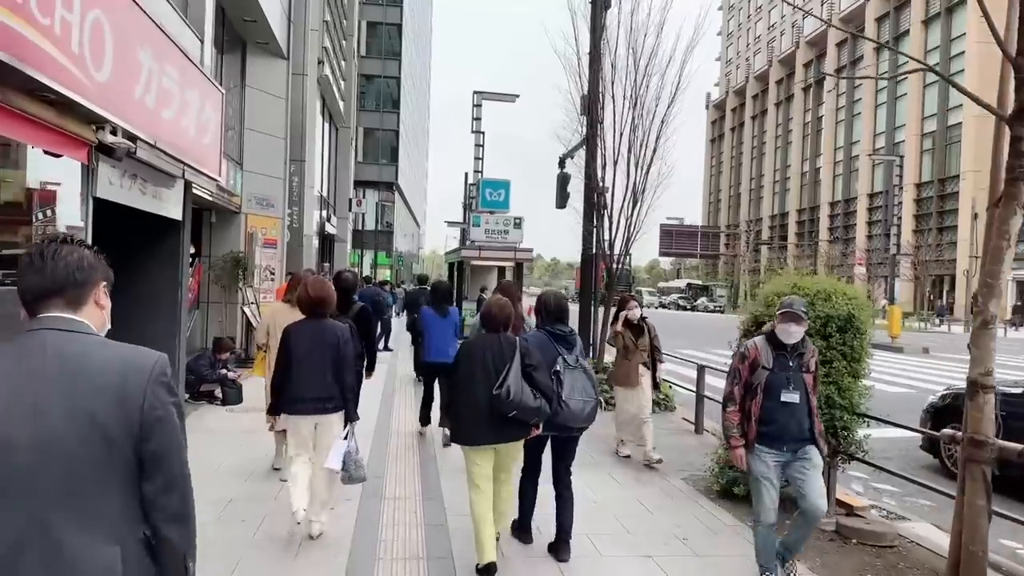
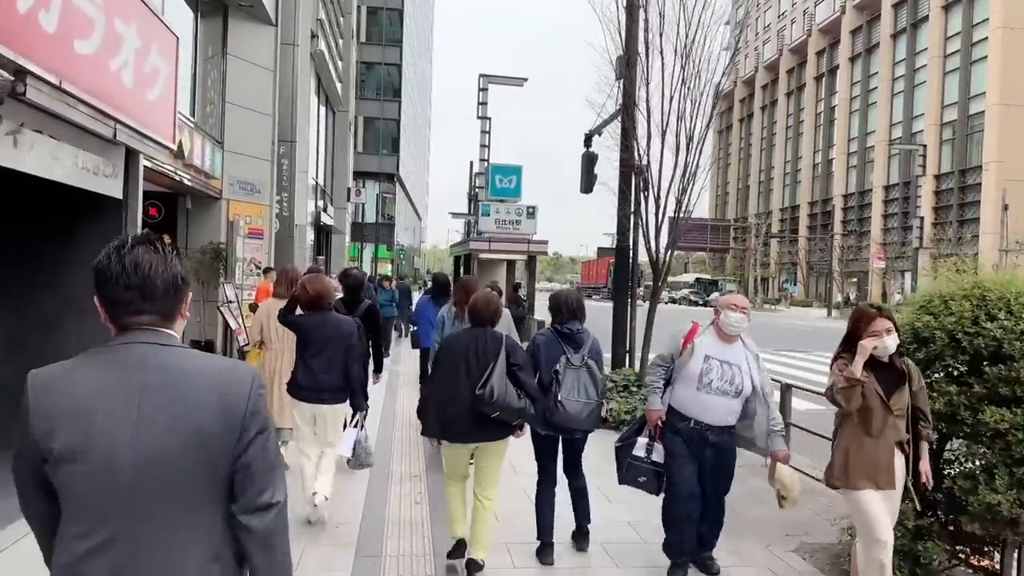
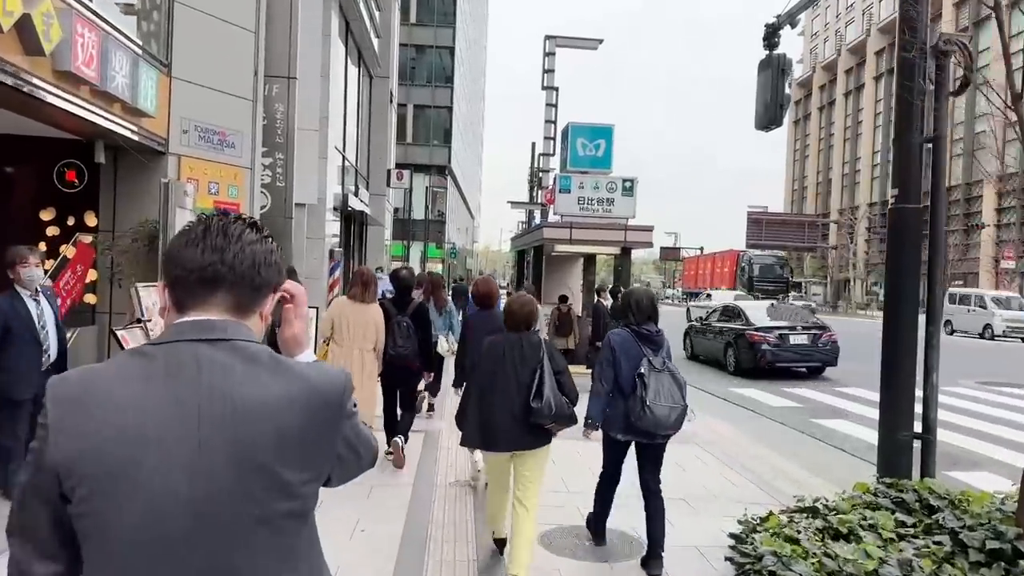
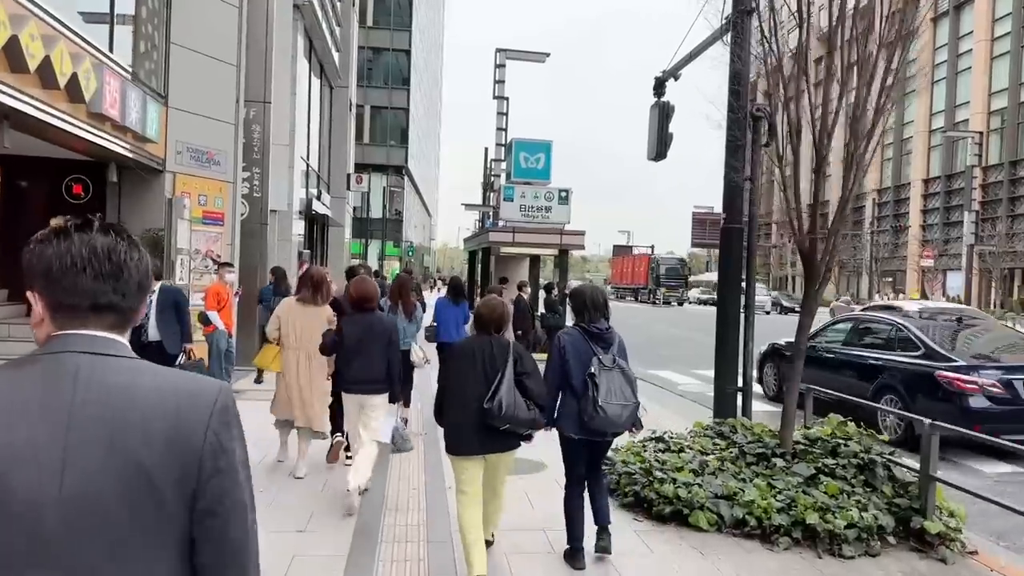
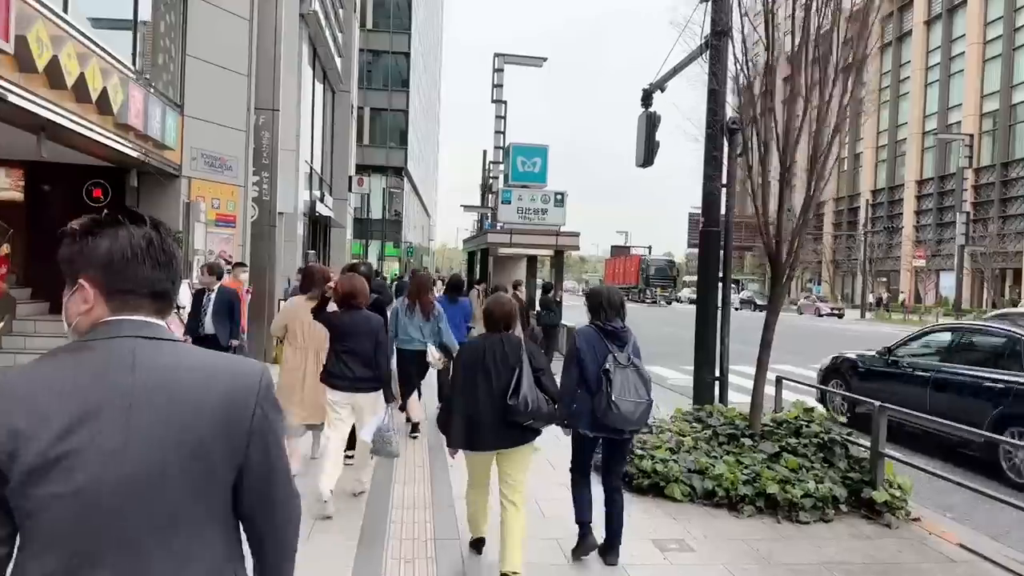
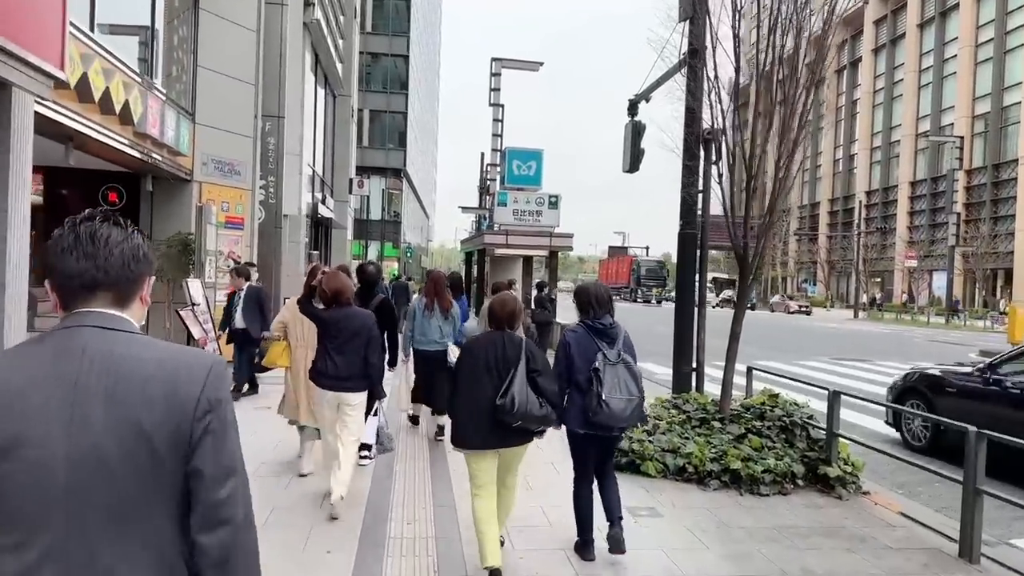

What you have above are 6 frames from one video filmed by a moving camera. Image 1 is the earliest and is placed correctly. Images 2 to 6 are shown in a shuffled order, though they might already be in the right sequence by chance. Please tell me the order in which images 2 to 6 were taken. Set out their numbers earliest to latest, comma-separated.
2, 6, 5, 4, 3
